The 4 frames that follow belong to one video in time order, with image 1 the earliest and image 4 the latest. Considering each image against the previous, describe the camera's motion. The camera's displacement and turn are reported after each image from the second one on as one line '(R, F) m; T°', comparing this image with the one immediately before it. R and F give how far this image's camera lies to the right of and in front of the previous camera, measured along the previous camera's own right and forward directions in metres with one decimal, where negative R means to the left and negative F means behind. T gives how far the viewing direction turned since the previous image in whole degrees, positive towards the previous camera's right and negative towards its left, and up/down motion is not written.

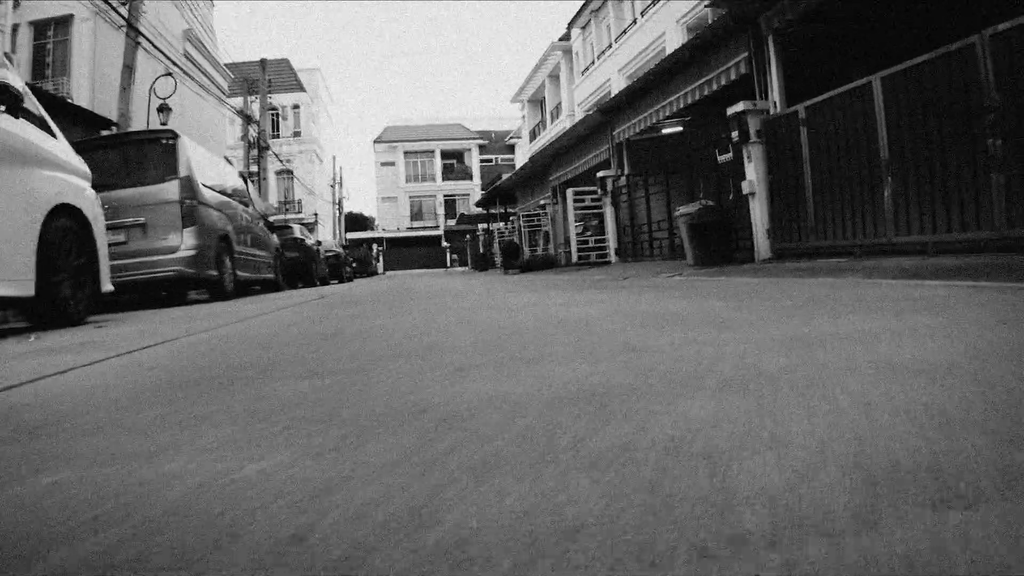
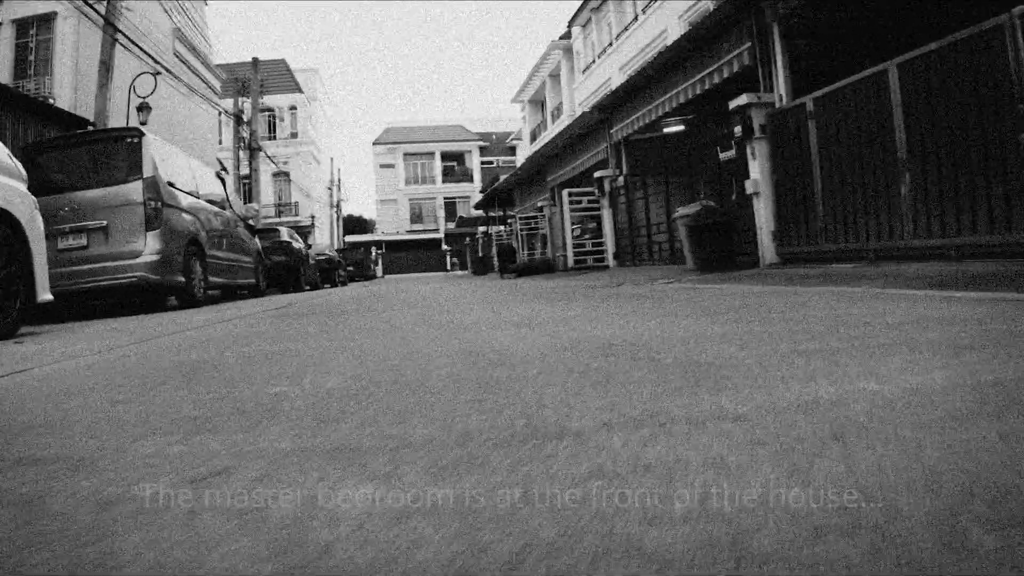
(+0.2, +0.6) m; 0°
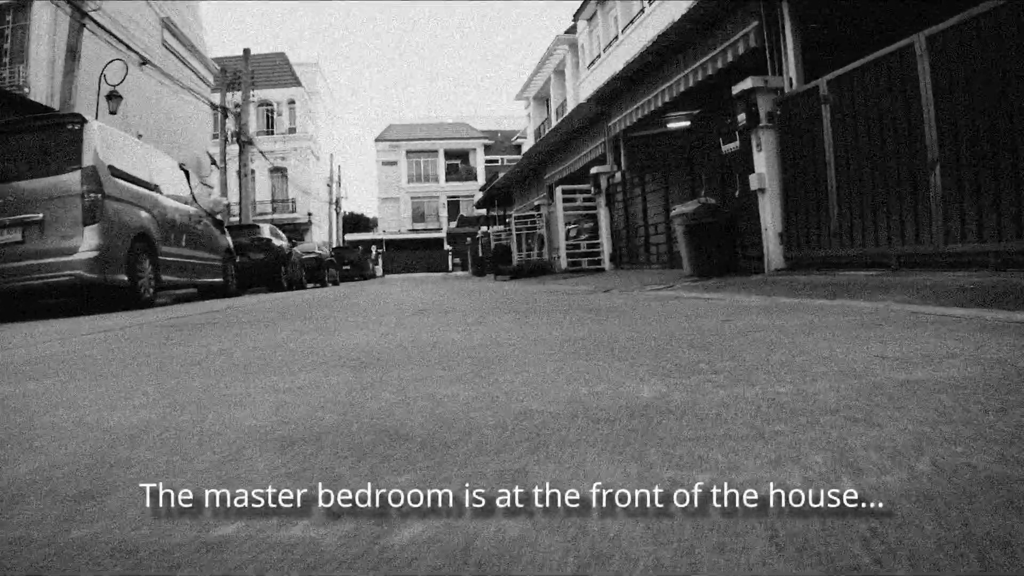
(+0.4, +0.8) m; -1°
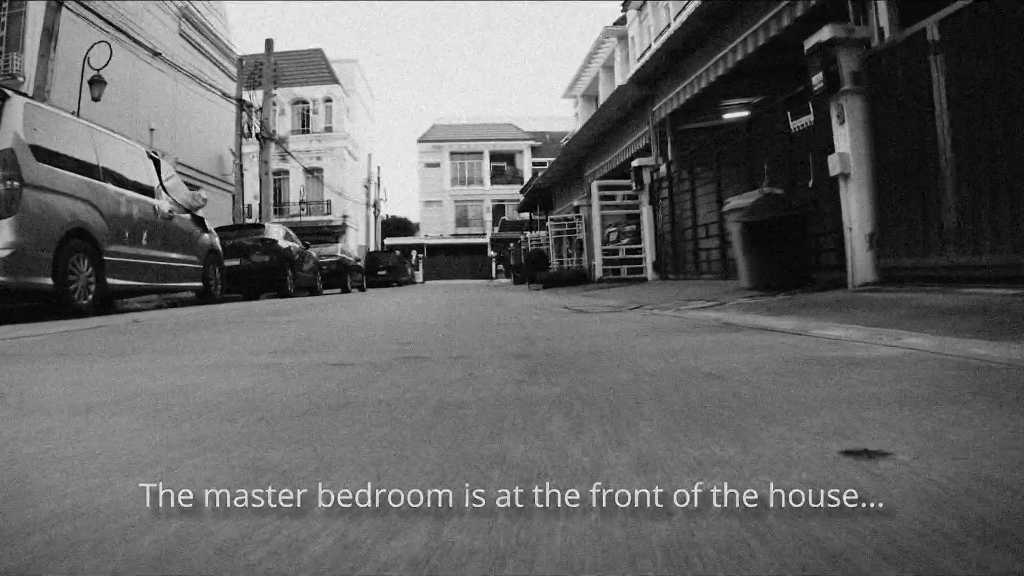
(+0.5, +1.7) m; -4°
